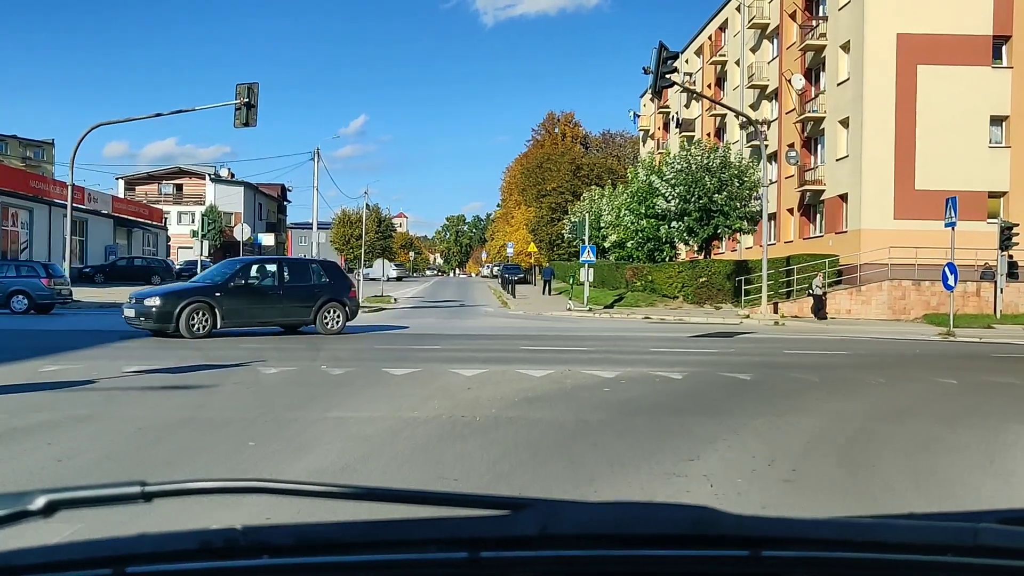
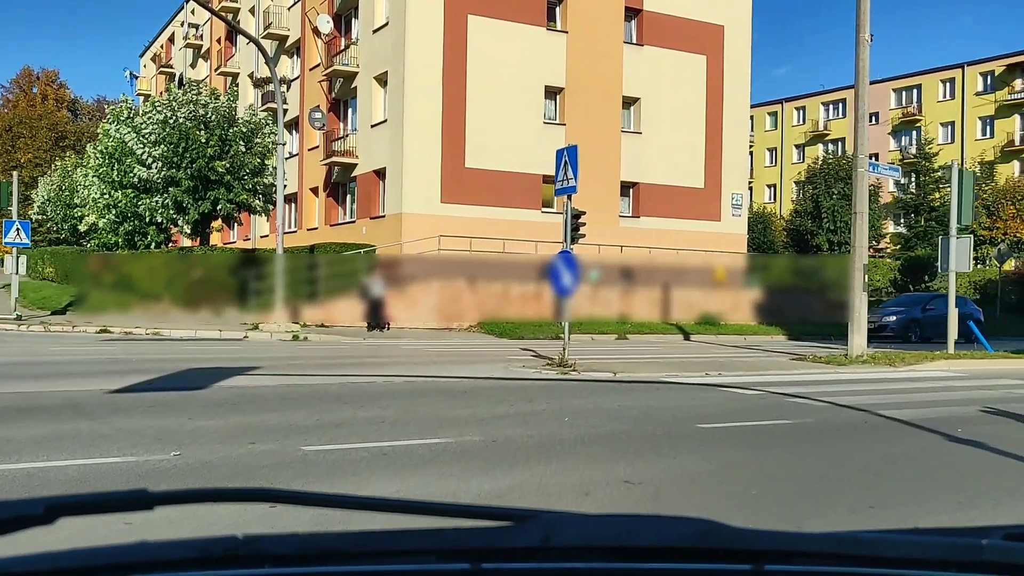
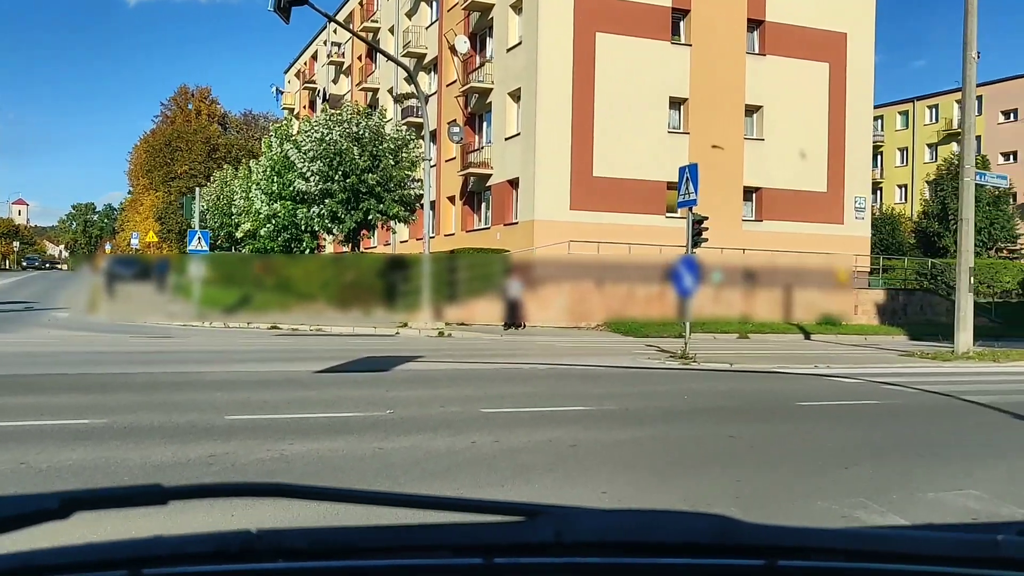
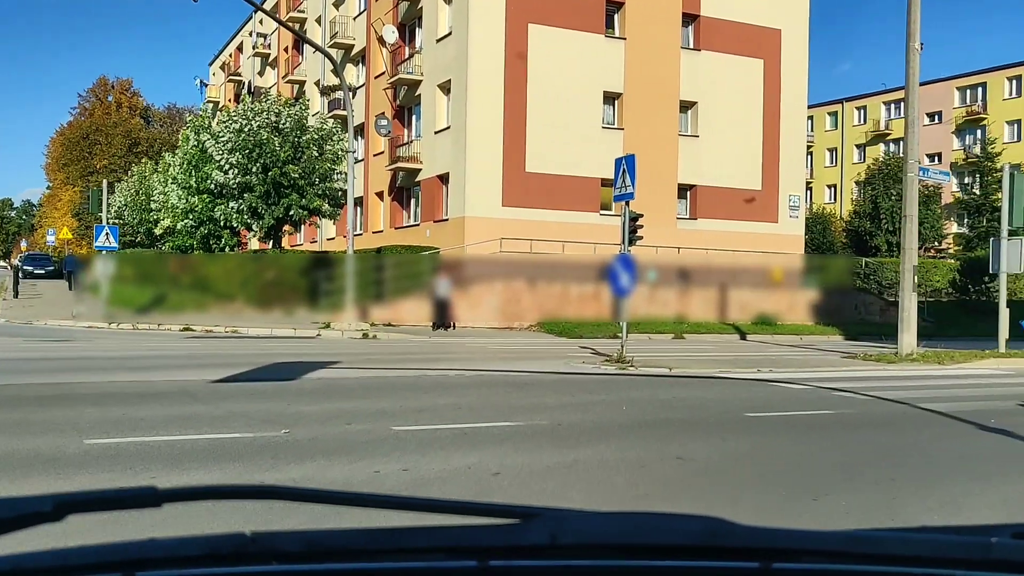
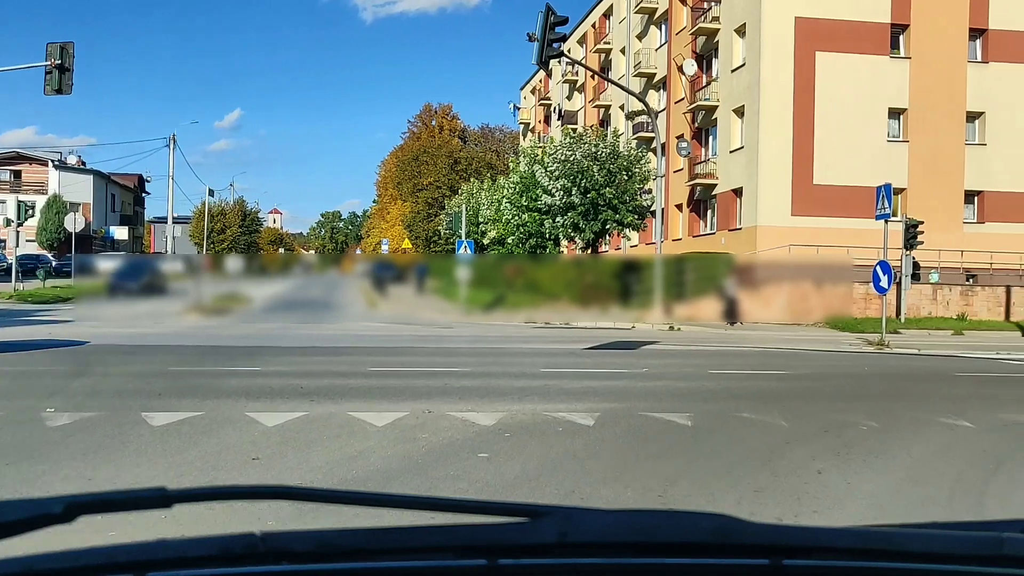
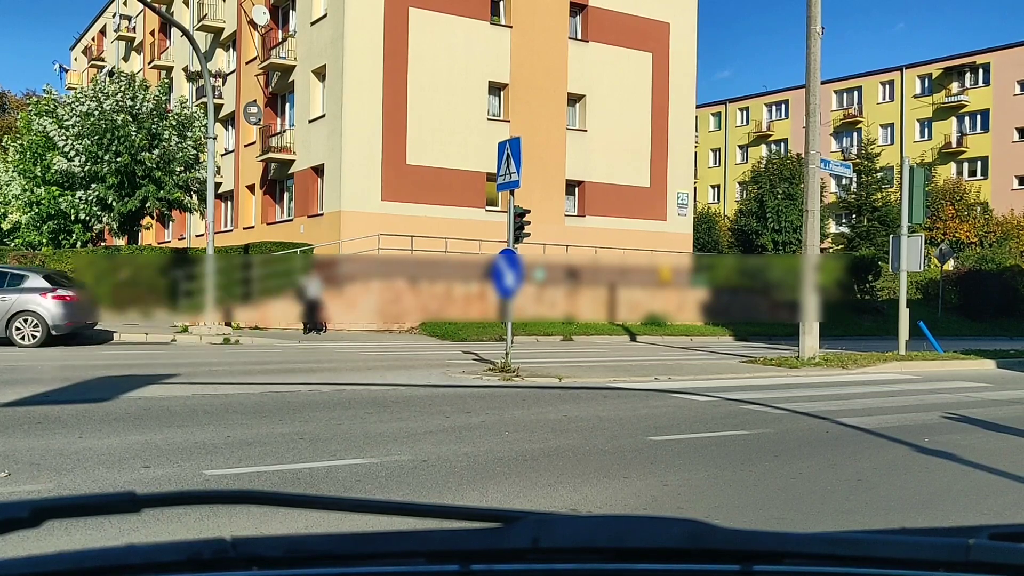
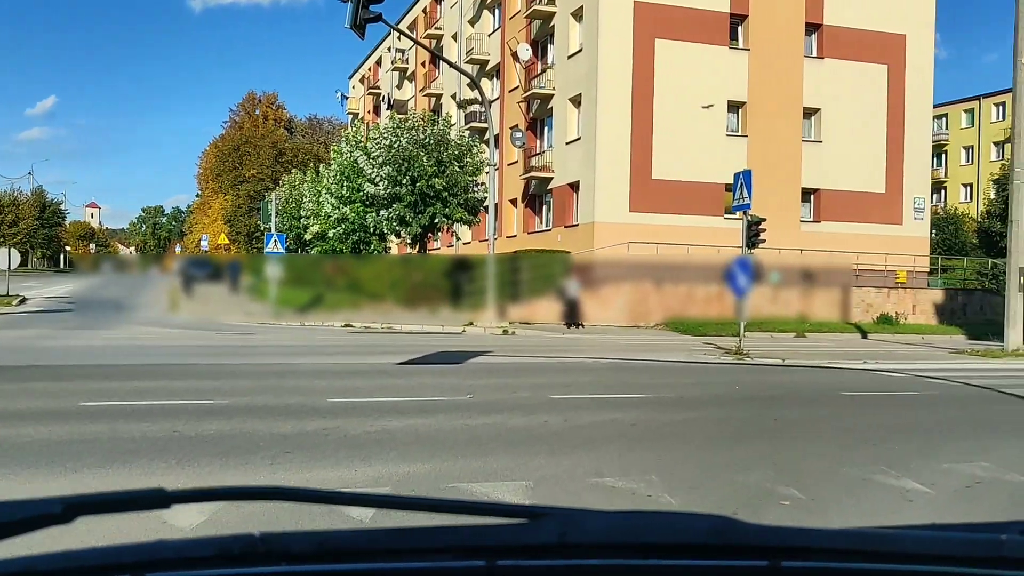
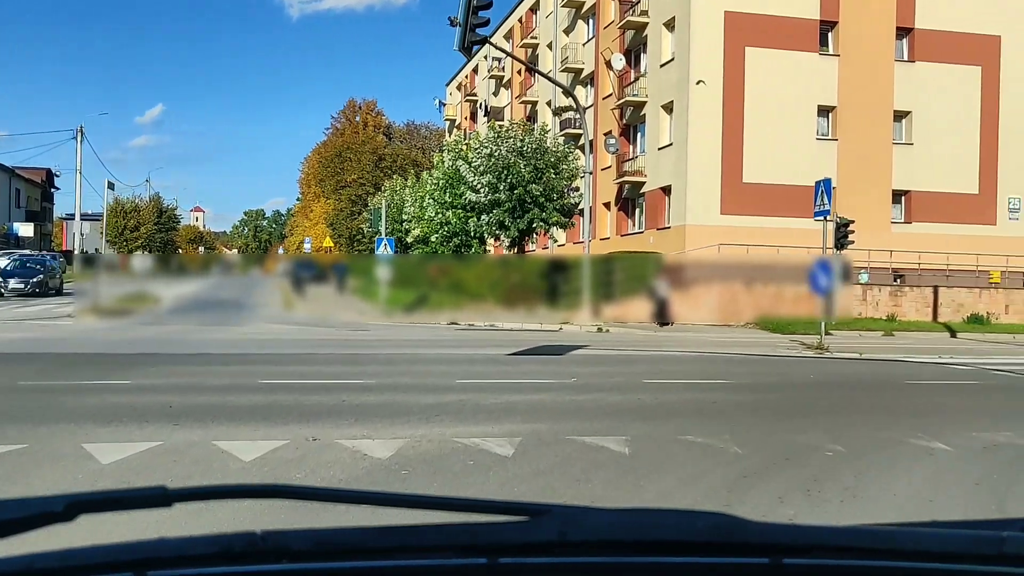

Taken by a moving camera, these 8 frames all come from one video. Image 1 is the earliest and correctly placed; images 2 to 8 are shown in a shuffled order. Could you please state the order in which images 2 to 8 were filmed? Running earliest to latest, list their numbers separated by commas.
5, 8, 7, 3, 4, 2, 6
